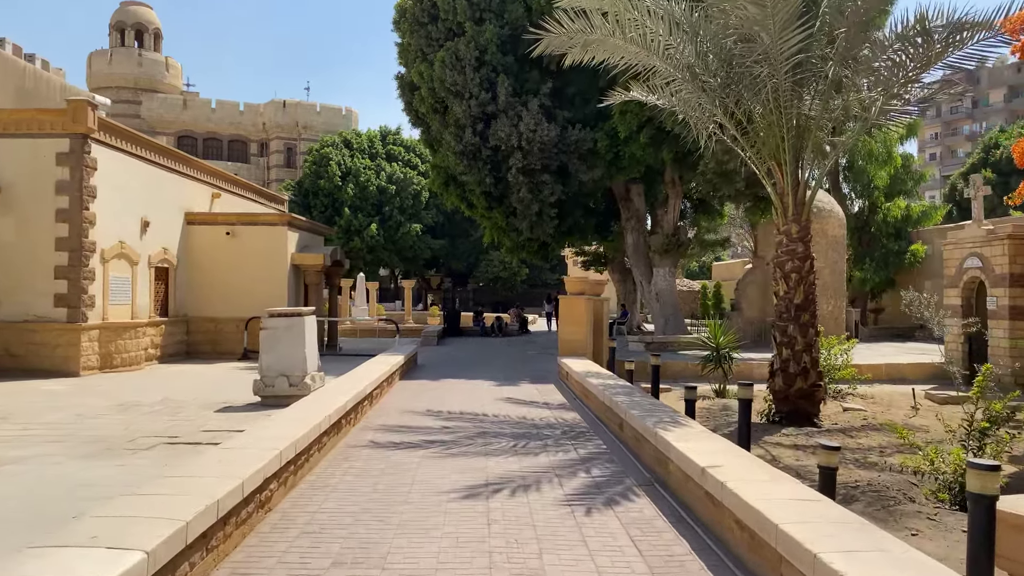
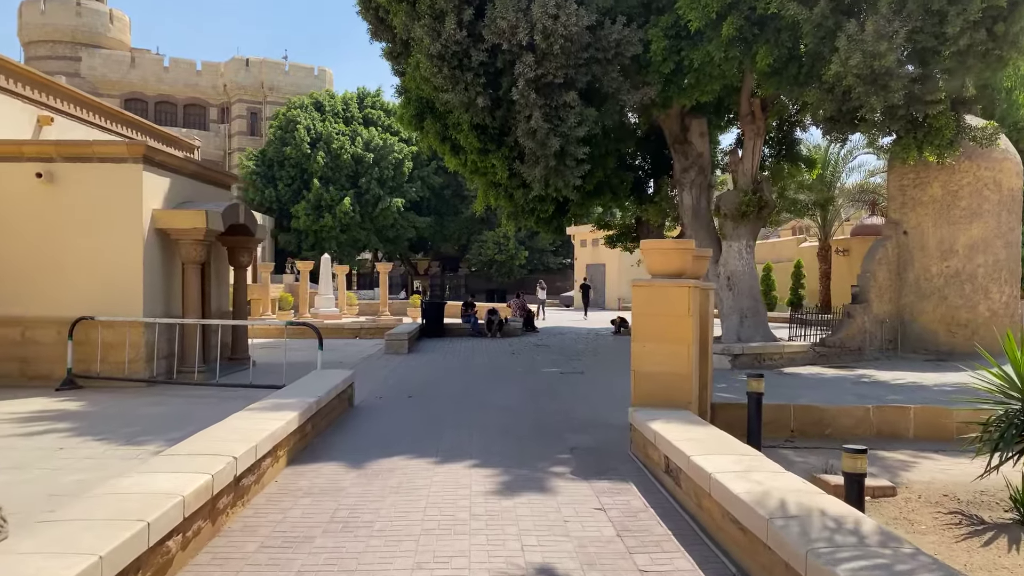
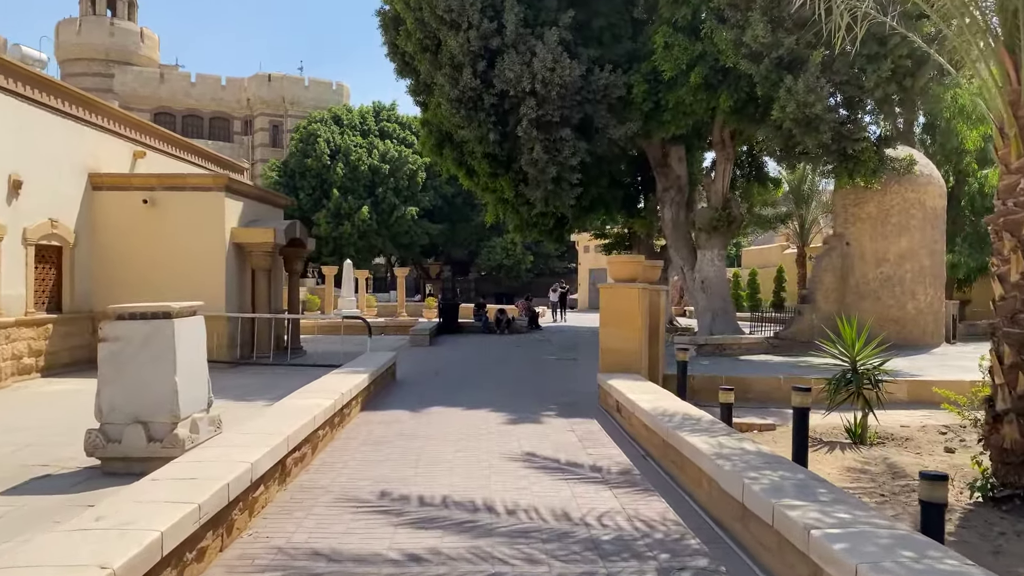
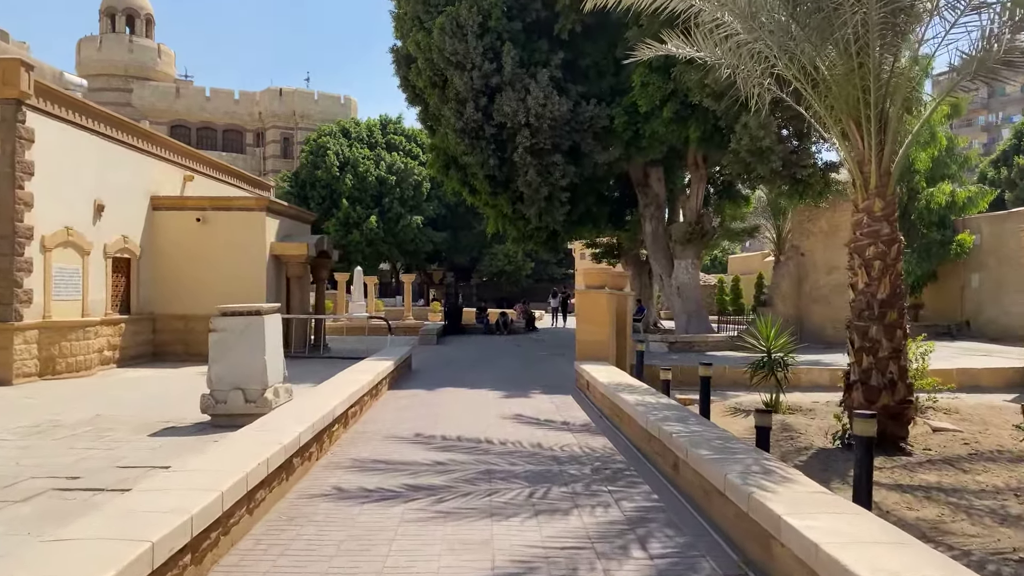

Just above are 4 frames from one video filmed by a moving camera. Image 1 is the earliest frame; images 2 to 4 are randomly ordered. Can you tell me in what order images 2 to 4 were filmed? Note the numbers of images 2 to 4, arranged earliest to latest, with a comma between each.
4, 3, 2
